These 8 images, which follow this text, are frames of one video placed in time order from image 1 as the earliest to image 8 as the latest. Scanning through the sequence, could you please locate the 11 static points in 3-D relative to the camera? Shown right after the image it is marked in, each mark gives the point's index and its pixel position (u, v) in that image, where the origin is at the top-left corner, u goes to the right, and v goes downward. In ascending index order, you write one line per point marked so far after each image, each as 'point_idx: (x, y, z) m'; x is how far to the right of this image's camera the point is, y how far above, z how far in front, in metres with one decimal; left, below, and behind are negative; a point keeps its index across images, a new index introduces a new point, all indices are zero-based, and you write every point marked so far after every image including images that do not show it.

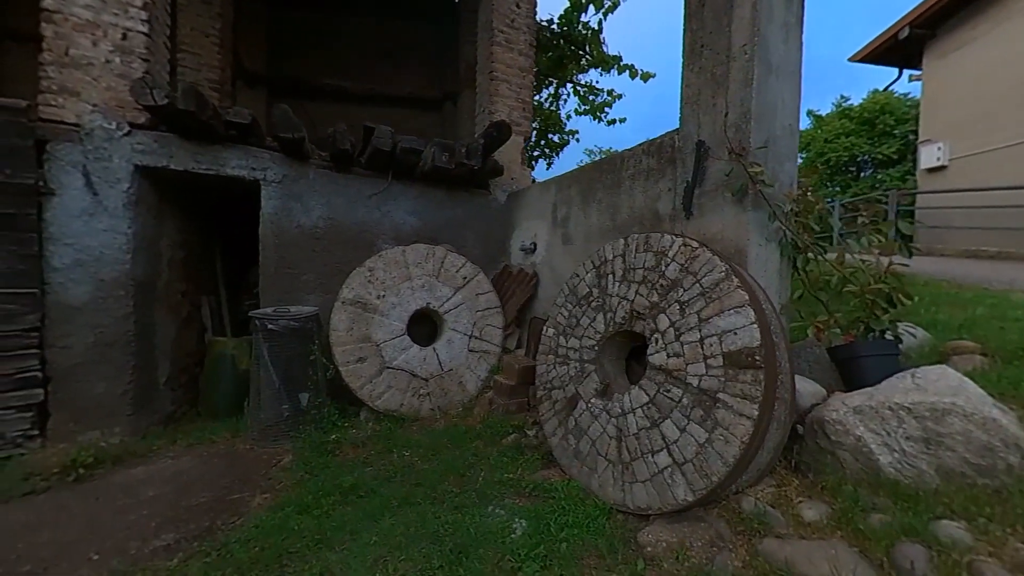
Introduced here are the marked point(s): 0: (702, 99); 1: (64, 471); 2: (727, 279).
0: (+1.2, +1.2, +2.4) m
1: (-3.0, -1.3, +2.8) m
2: (+1.1, 0.0, +1.9) m
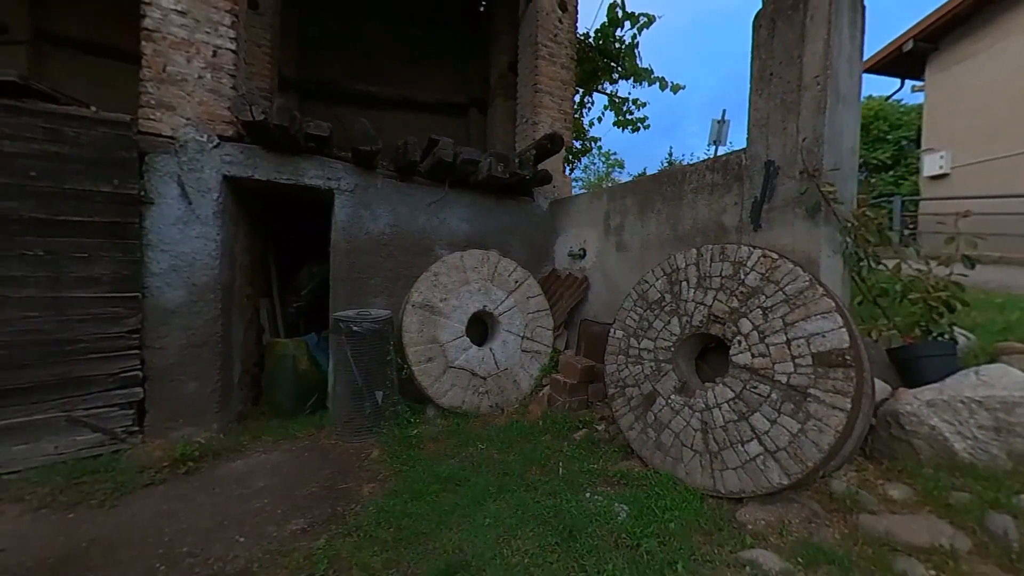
0: (+1.8, +1.1, +2.6) m
1: (-2.4, -1.3, +2.9) m
2: (+1.7, 0.0, +2.2) m
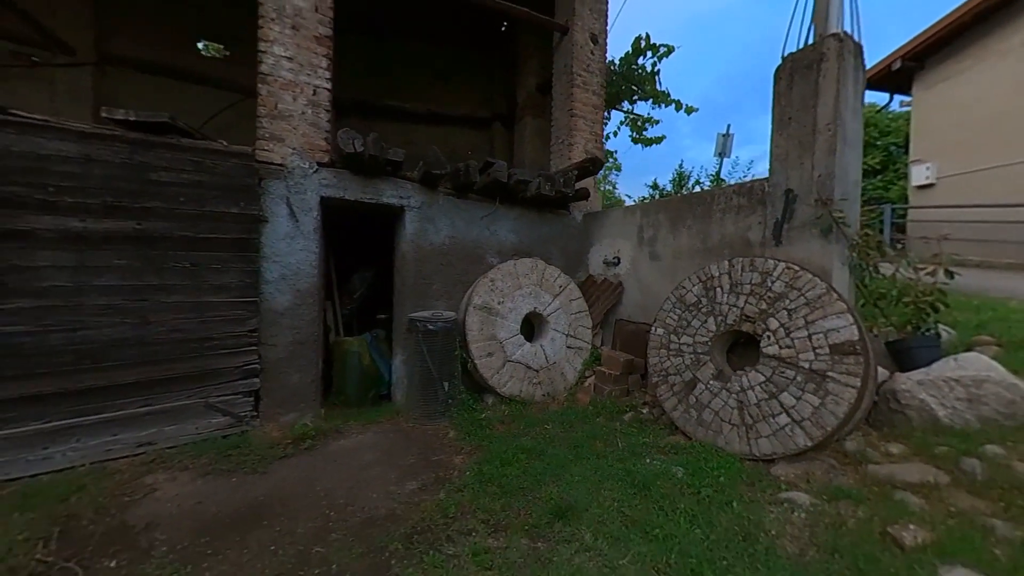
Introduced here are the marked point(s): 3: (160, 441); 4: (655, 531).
0: (+2.3, +1.1, +3.2) m
1: (-1.9, -1.4, +3.5) m
2: (+2.3, 0.0, +2.8) m
3: (-2.9, -1.3, +3.2) m
4: (+0.8, -1.3, +2.1) m
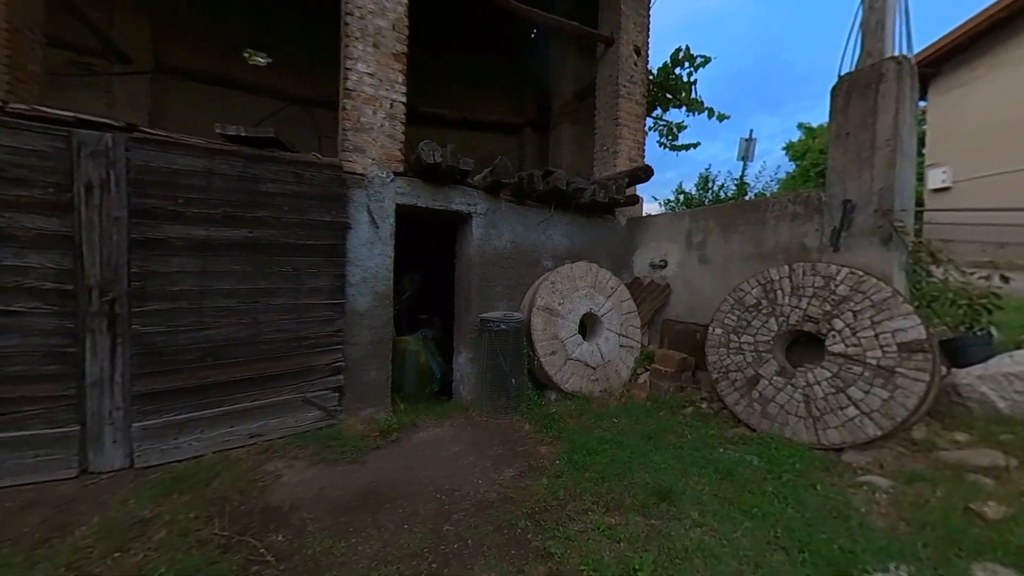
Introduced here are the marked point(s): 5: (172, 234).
0: (+3.0, +1.1, +3.5) m
1: (-1.2, -1.4, +3.7) m
2: (+3.0, -0.1, +3.0) m
3: (-2.2, -1.3, +3.5) m
4: (+1.5, -1.4, +2.4) m
5: (-2.7, +0.4, +3.0) m
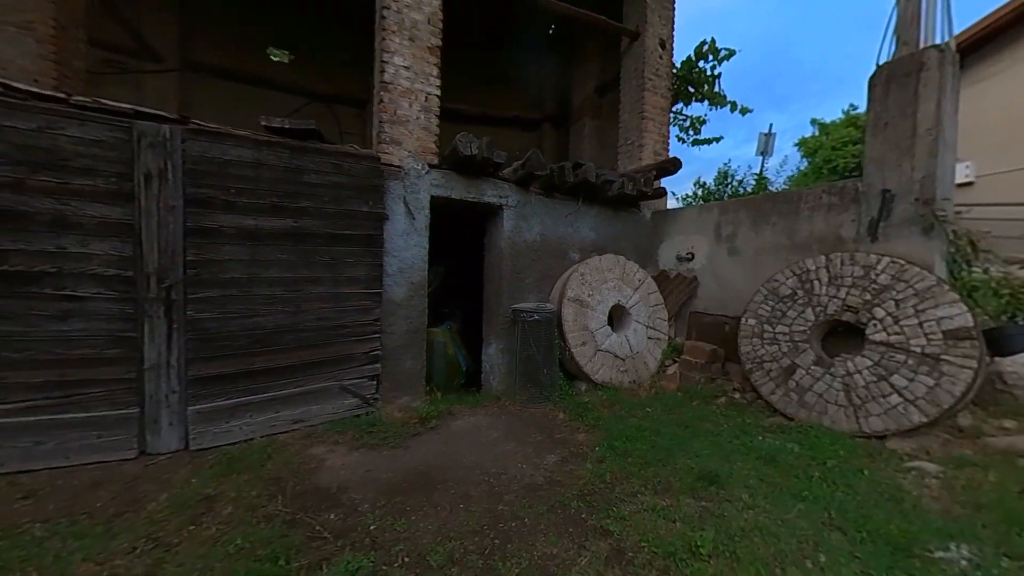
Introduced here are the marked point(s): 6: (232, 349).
0: (+3.4, +1.2, +3.5) m
1: (-0.8, -1.3, +3.8) m
2: (+3.3, 0.0, +3.0) m
3: (-1.9, -1.2, +3.5) m
4: (+1.8, -1.3, +2.4) m
5: (-2.3, +0.5, +3.1) m
6: (-2.3, -0.5, +3.2) m
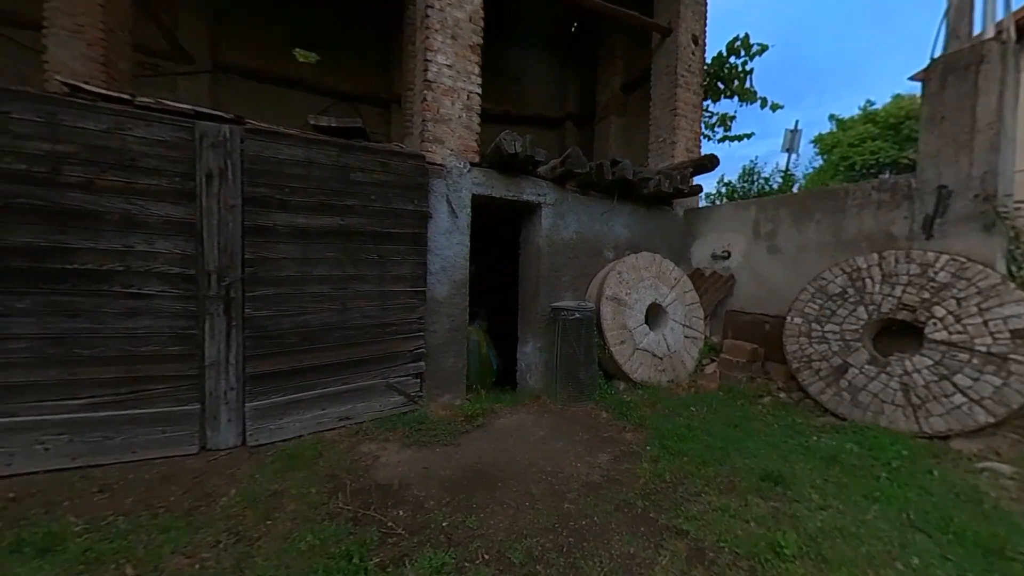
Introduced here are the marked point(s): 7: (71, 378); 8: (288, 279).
0: (+3.8, +1.2, +3.4) m
1: (-0.4, -1.3, +3.8) m
2: (+3.7, 0.0, +3.0) m
3: (-1.4, -1.2, +3.6) m
4: (+2.2, -1.3, +2.4) m
5: (-1.9, +0.5, +3.1) m
6: (-1.9, -0.5, +3.2) m
7: (-3.0, -0.6, +2.6) m
8: (-1.9, +0.1, +3.2) m
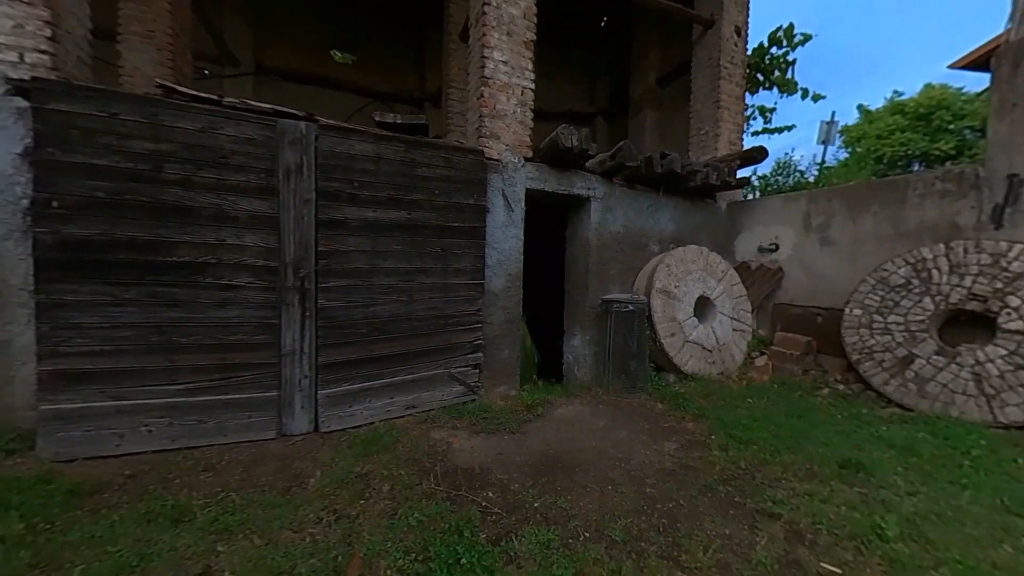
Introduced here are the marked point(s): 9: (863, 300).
0: (+4.4, +1.3, +3.3) m
1: (+0.2, -1.2, +3.8) m
2: (+4.3, +0.1, +2.9) m
3: (-0.9, -1.1, +3.7) m
4: (+2.8, -1.2, +2.4) m
5: (-1.4, +0.6, +3.3) m
6: (-1.3, -0.4, +3.3) m
7: (-2.5, -0.6, +2.8) m
8: (-1.3, +0.1, +3.3) m
9: (+3.5, -0.1, +3.8) m
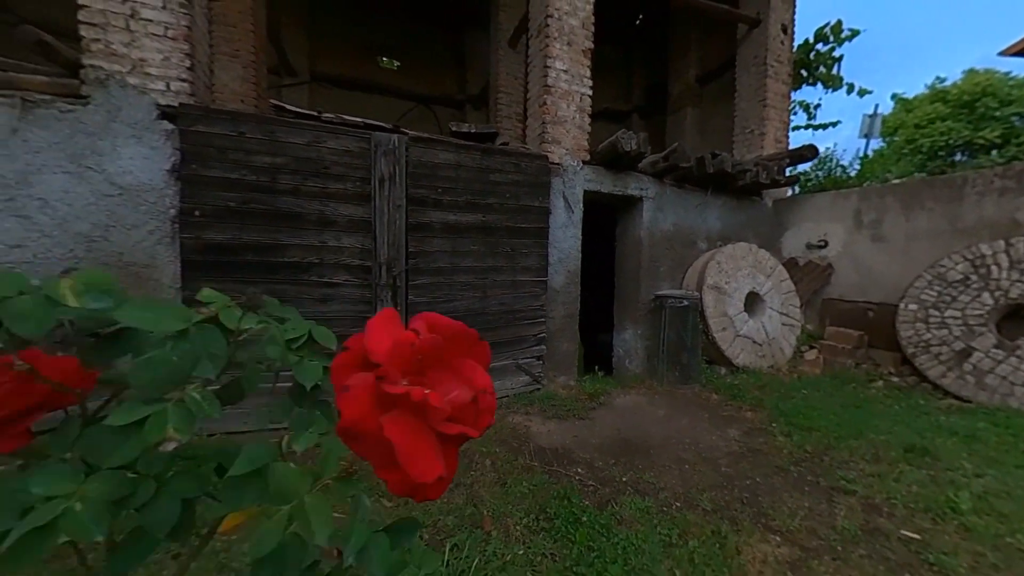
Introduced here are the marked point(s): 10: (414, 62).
0: (+5.0, +1.3, +3.4) m
1: (+0.8, -1.2, +4.1) m
2: (+4.9, +0.2, +3.0) m
3: (-0.2, -1.1, +4.0) m
4: (+3.4, -1.2, +2.5) m
5: (-0.7, +0.6, +3.6) m
6: (-0.7, -0.4, +3.7) m
7: (-1.9, -0.5, +3.2) m
8: (-0.7, +0.2, +3.6) m
9: (+4.2, -0.1, +3.9) m
10: (-2.1, +4.8, +8.2) m
